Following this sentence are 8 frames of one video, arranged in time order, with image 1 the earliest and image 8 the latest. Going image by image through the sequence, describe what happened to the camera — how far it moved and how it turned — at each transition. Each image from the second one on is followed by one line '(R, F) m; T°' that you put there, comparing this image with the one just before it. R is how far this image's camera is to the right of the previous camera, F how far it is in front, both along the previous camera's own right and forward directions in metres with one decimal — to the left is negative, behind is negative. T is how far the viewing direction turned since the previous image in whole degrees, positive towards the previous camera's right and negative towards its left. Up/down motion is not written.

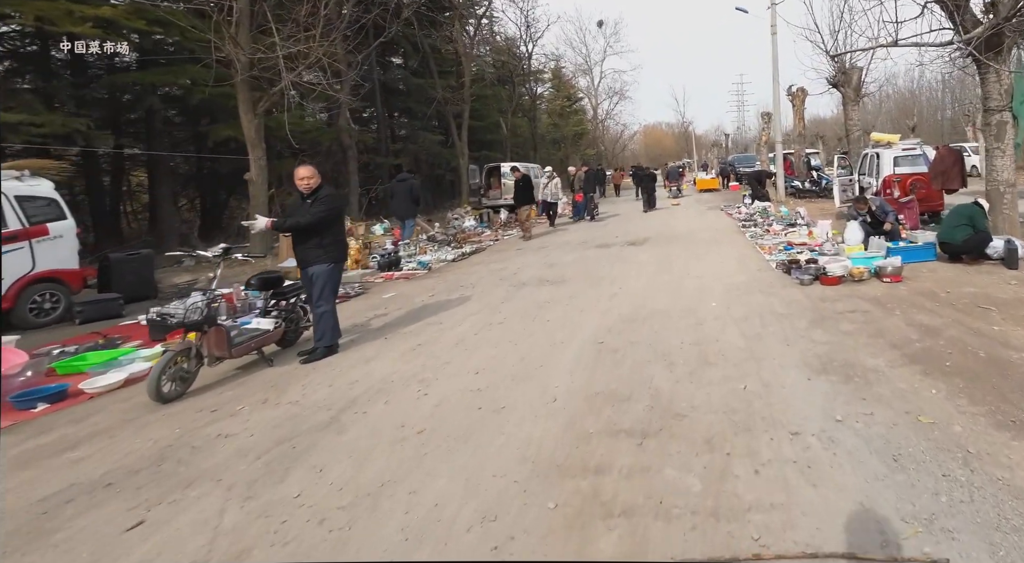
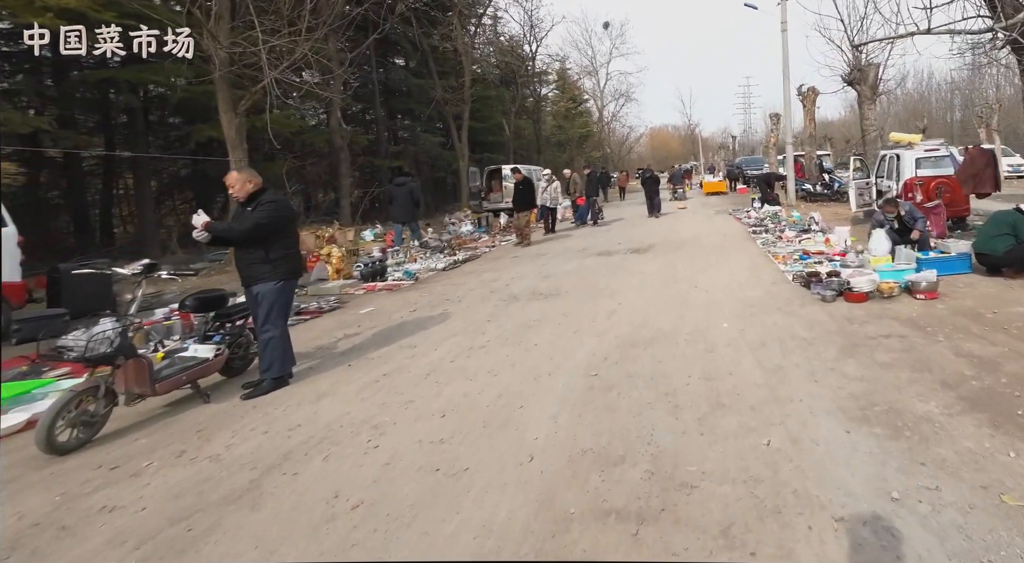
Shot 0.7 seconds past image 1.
(+0.2, +0.9) m; -1°
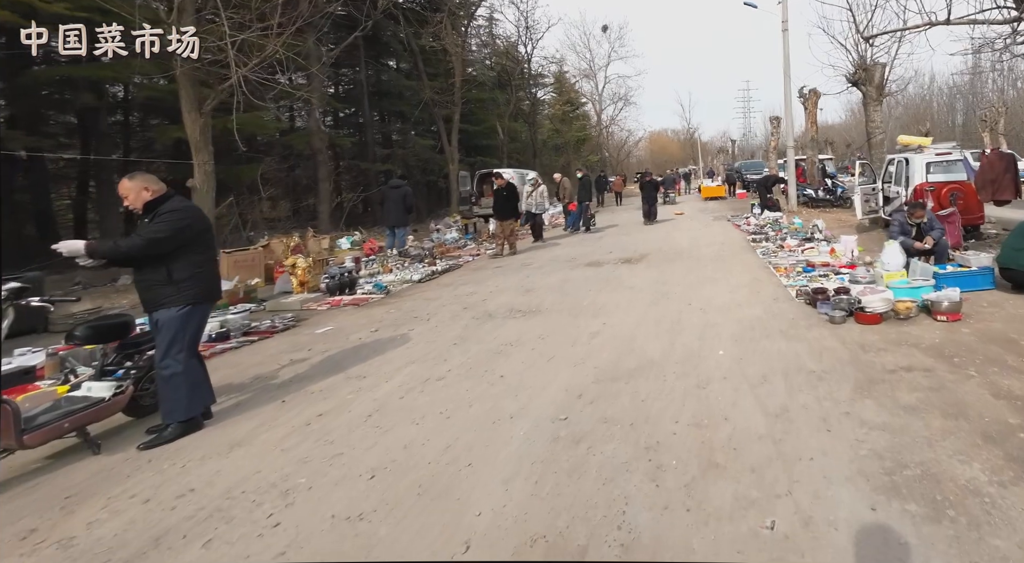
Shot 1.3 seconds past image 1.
(+0.3, +0.9) m; 0°
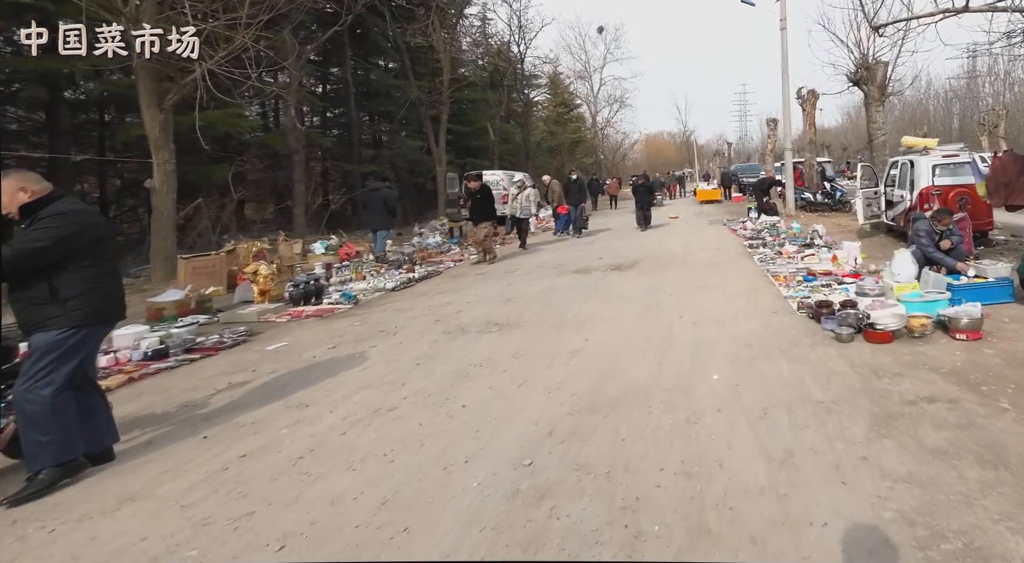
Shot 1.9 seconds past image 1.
(+0.3, +0.8) m; 0°
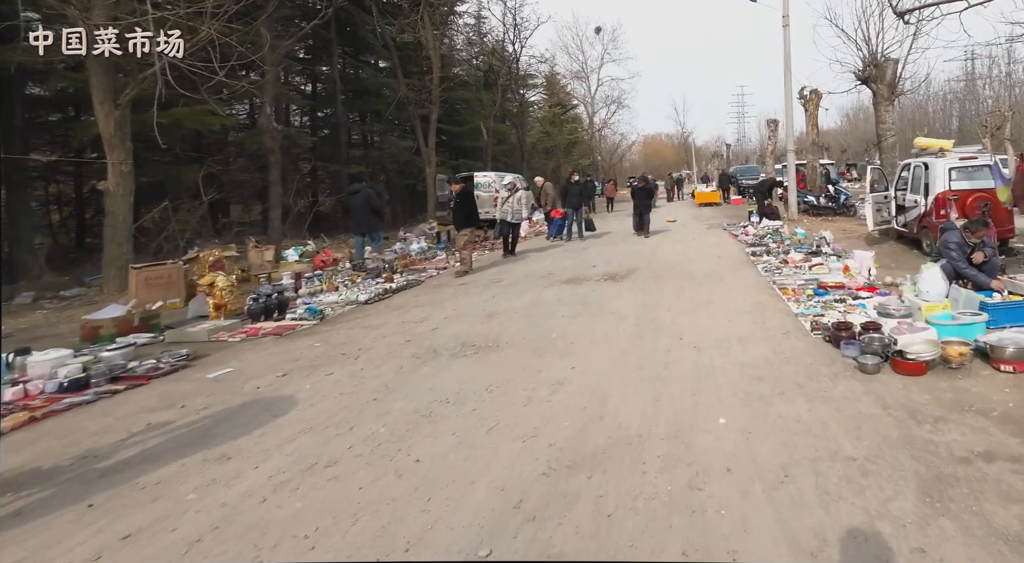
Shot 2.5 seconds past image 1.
(+0.2, +0.9) m; 0°
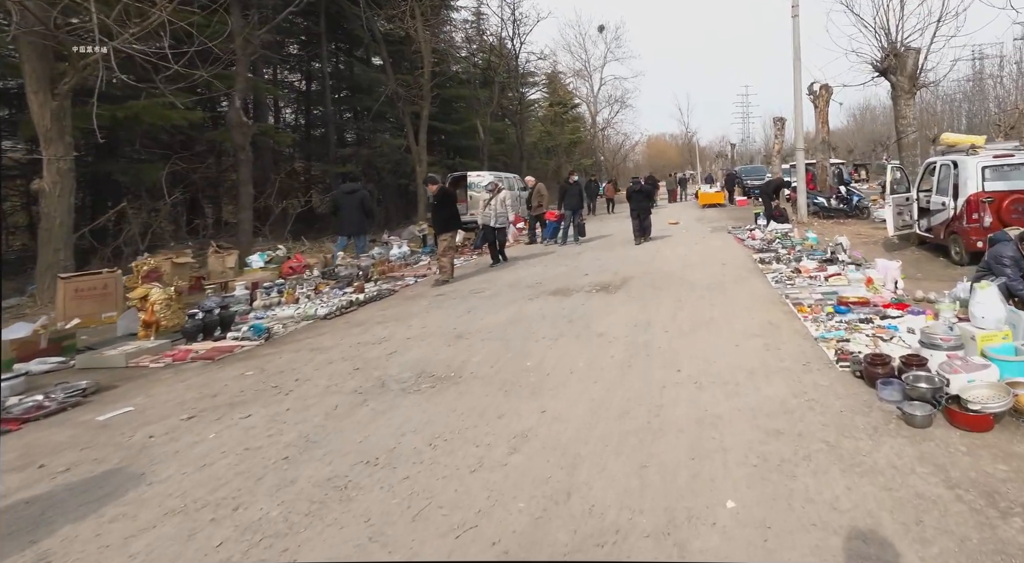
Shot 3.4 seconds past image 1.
(+0.4, +1.2) m; 0°
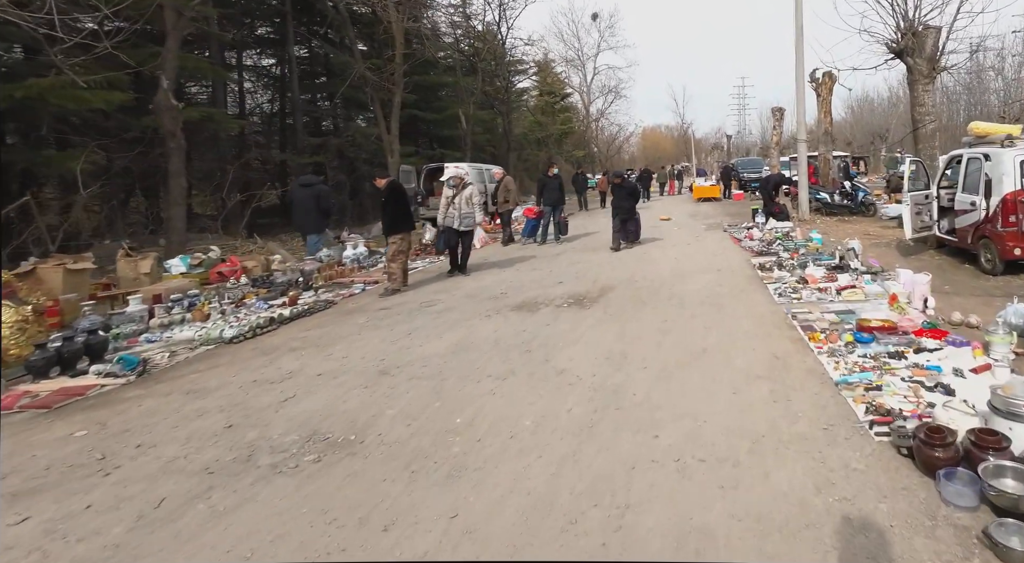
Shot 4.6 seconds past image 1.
(+0.5, +1.6) m; 0°
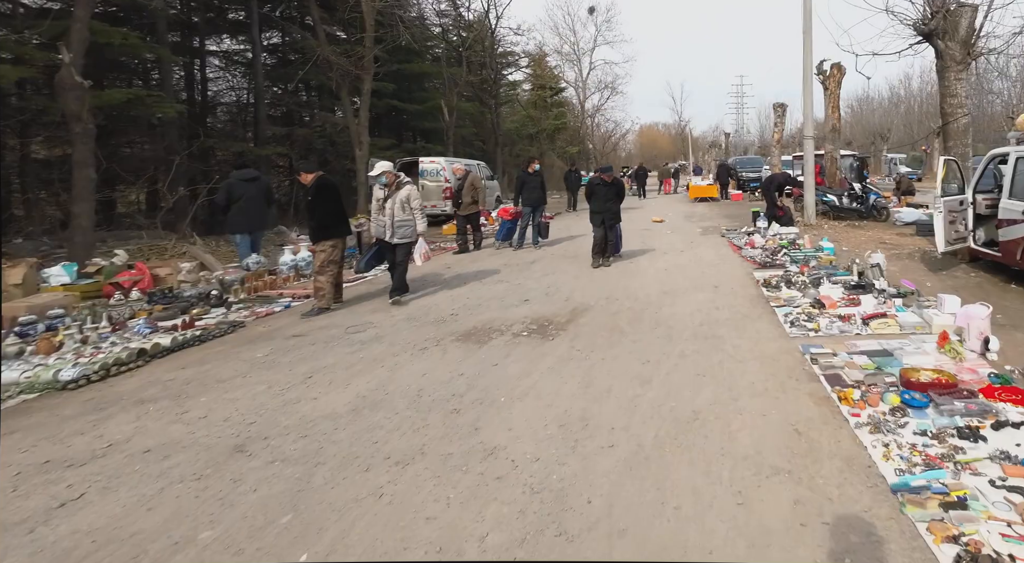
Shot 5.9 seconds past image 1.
(+0.6, +1.8) m; 0°
